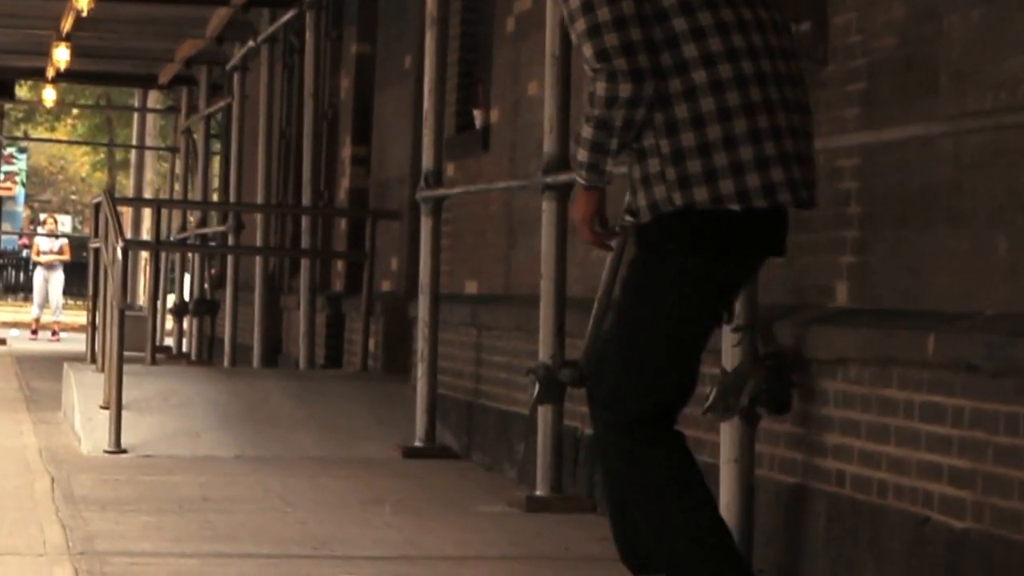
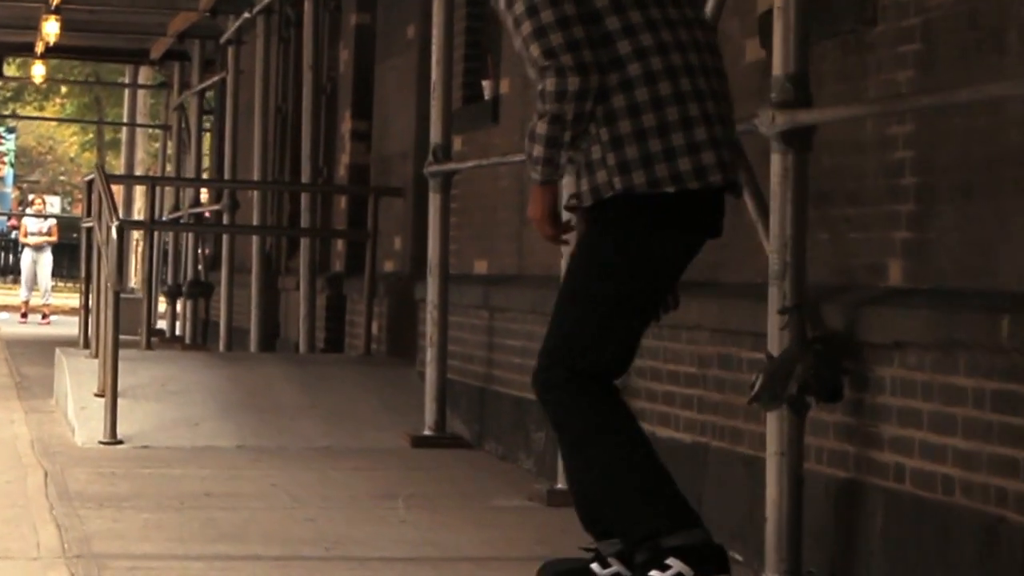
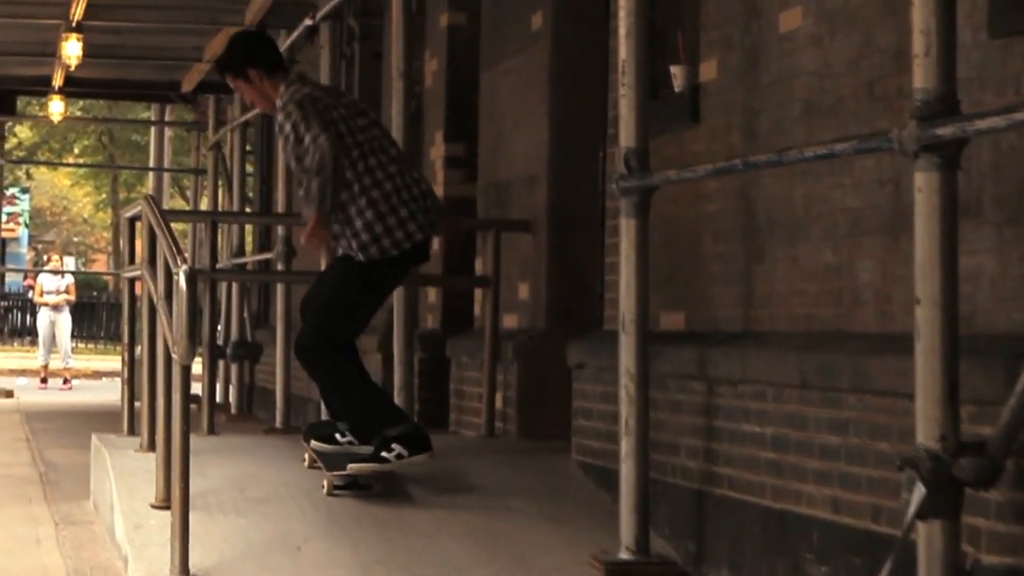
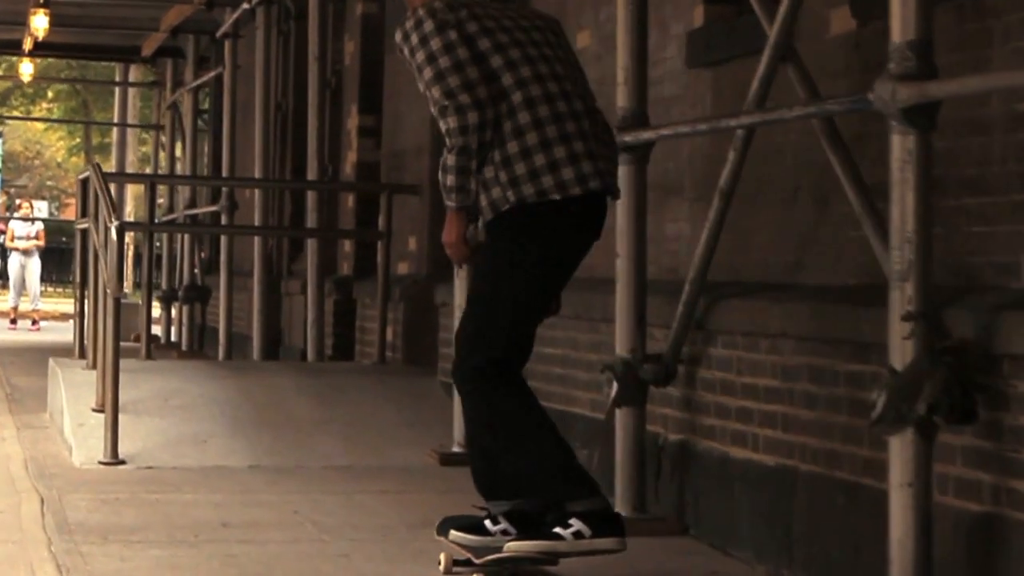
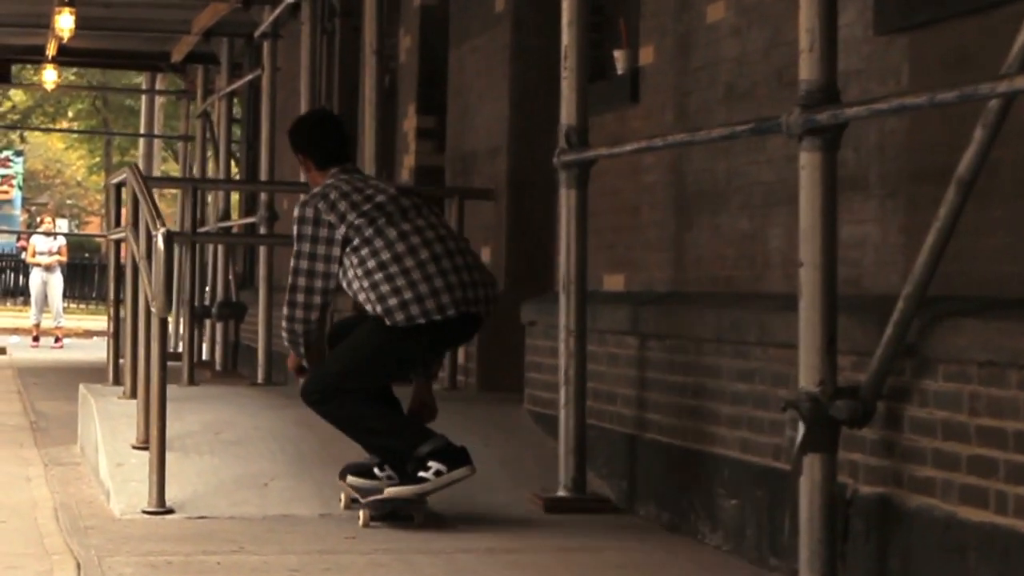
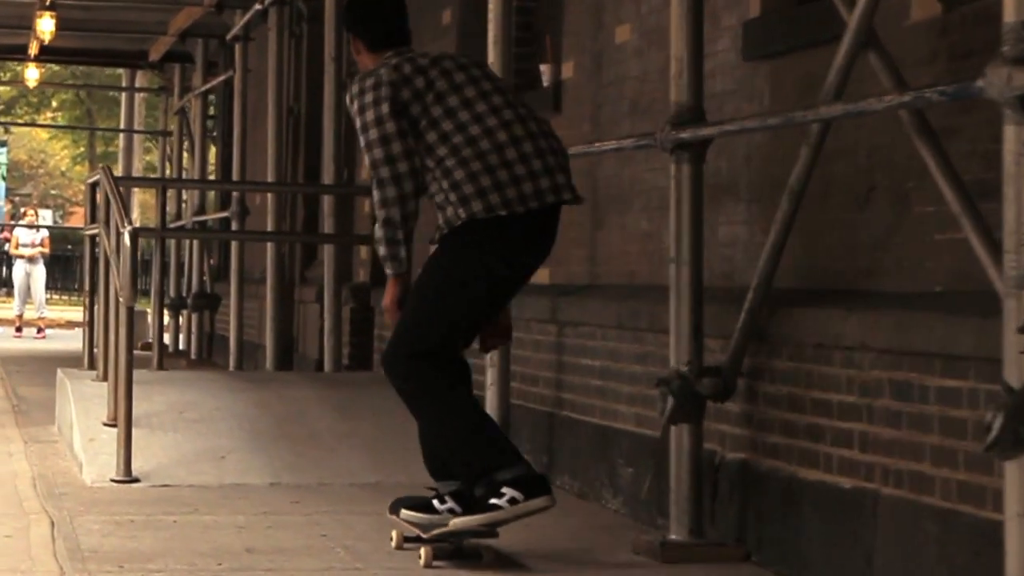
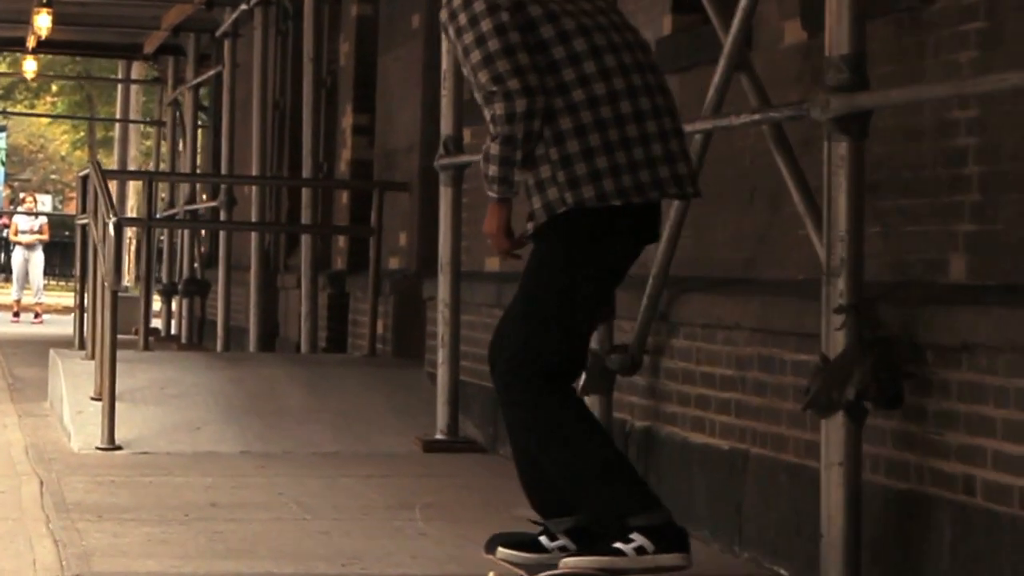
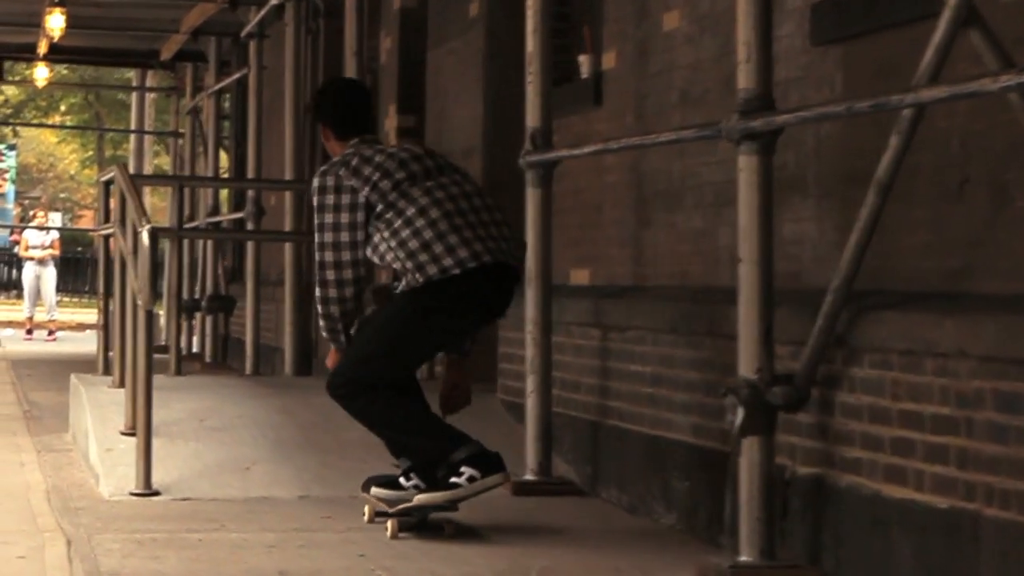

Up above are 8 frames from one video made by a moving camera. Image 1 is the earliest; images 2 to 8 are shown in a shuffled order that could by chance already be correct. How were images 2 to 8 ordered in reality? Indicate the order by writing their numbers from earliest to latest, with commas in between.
2, 7, 4, 6, 8, 5, 3
